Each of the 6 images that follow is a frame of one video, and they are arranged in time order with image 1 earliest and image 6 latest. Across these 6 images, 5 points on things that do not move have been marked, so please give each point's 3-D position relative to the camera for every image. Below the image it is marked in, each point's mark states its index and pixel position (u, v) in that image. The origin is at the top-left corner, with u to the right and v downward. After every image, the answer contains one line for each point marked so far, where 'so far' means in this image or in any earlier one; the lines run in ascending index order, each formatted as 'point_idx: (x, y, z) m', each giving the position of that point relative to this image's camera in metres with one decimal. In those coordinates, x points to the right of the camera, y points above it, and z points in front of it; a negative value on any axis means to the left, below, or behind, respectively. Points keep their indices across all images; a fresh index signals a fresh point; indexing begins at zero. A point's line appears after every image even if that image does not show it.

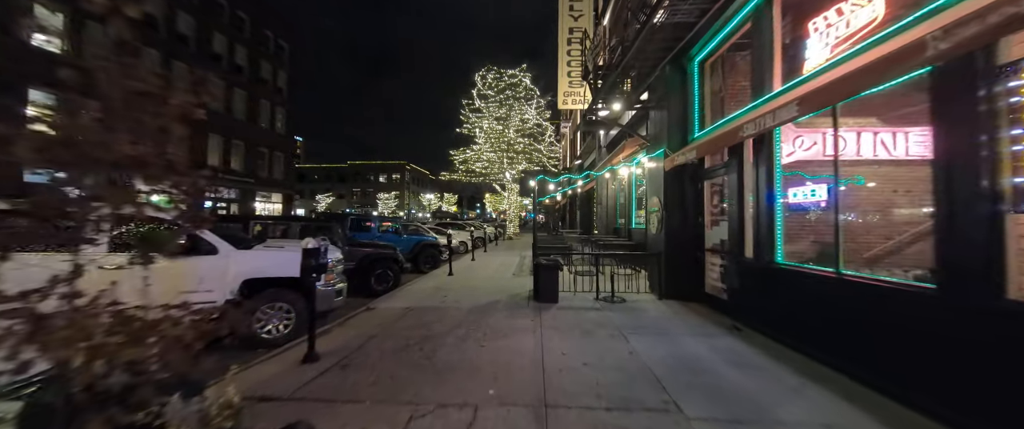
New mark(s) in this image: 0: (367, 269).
0: (-3.8, -1.4, +8.3) m
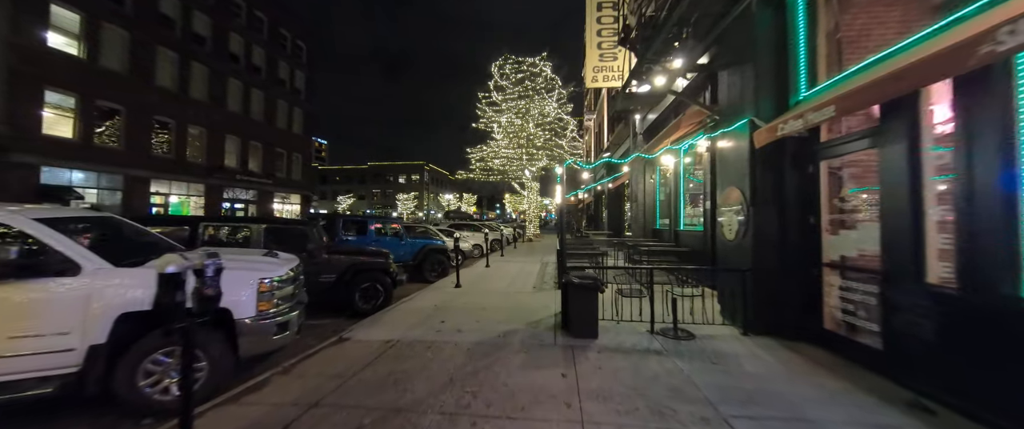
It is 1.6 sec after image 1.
0: (-3.4, -1.4, +6.6) m
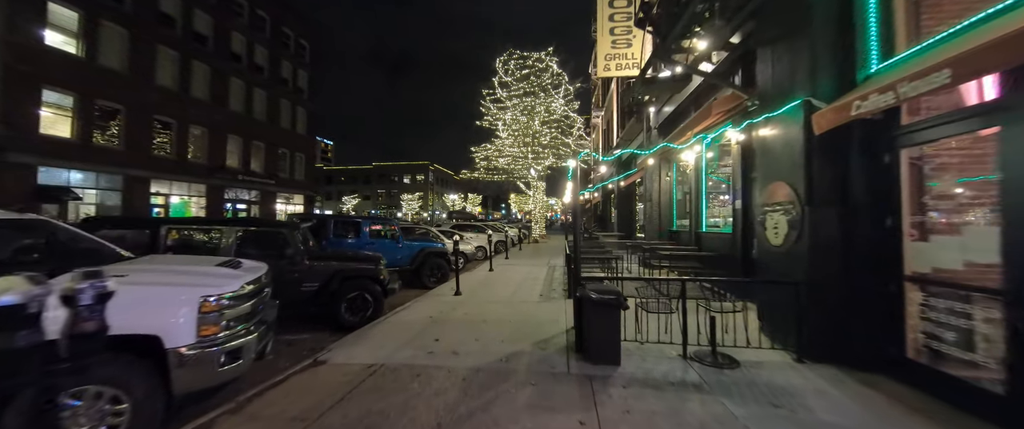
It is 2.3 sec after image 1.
0: (-3.3, -1.4, +5.9) m
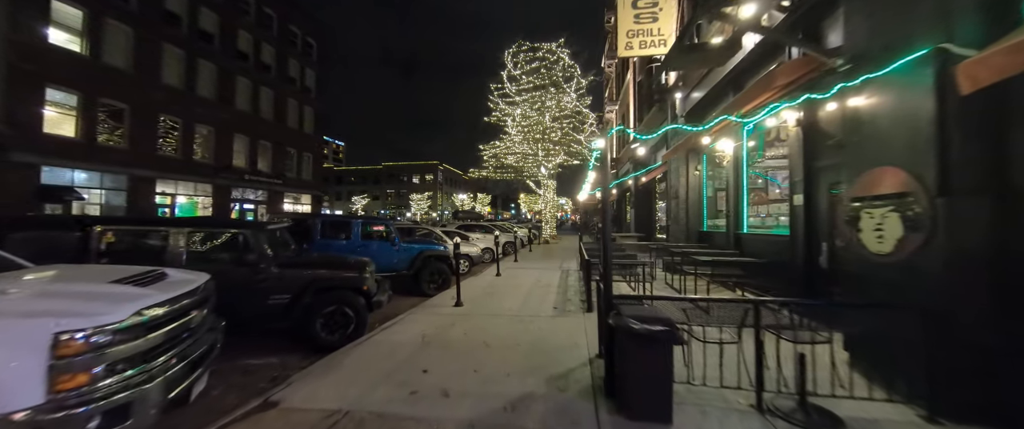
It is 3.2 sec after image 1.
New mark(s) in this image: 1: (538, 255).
0: (-3.2, -1.4, +4.9) m
1: (+1.4, -2.2, +16.5) m
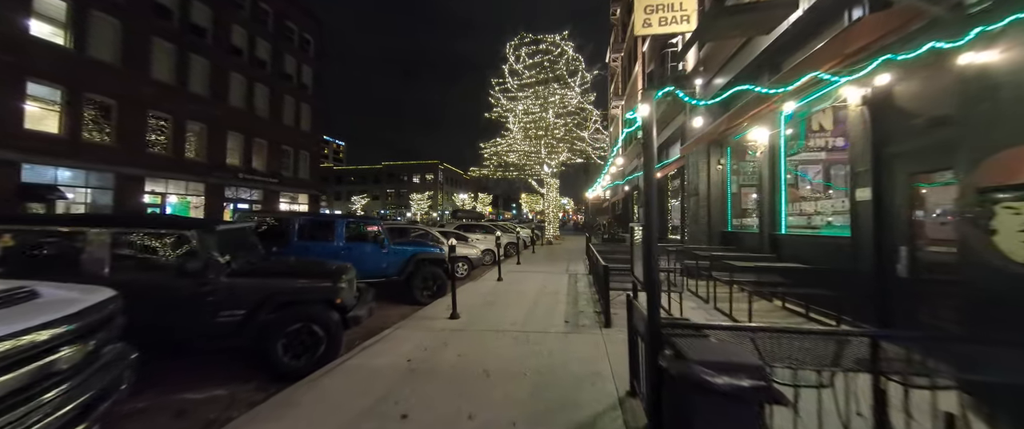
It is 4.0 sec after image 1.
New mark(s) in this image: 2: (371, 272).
0: (-3.1, -1.4, +4.0) m
1: (+1.5, -2.1, +15.6) m
2: (-3.3, -1.3, +7.3) m
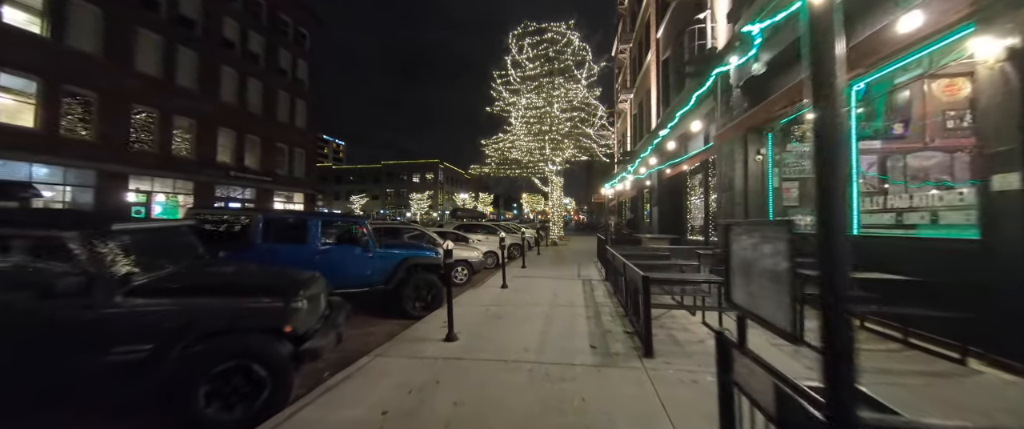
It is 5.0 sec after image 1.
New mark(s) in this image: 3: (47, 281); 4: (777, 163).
0: (-2.9, -1.3, +2.9) m
1: (+1.7, -2.1, +14.4) m
2: (-3.1, -1.3, +6.2) m
3: (-3.9, -0.6, +2.7) m
4: (+6.0, +1.2, +7.2) m
